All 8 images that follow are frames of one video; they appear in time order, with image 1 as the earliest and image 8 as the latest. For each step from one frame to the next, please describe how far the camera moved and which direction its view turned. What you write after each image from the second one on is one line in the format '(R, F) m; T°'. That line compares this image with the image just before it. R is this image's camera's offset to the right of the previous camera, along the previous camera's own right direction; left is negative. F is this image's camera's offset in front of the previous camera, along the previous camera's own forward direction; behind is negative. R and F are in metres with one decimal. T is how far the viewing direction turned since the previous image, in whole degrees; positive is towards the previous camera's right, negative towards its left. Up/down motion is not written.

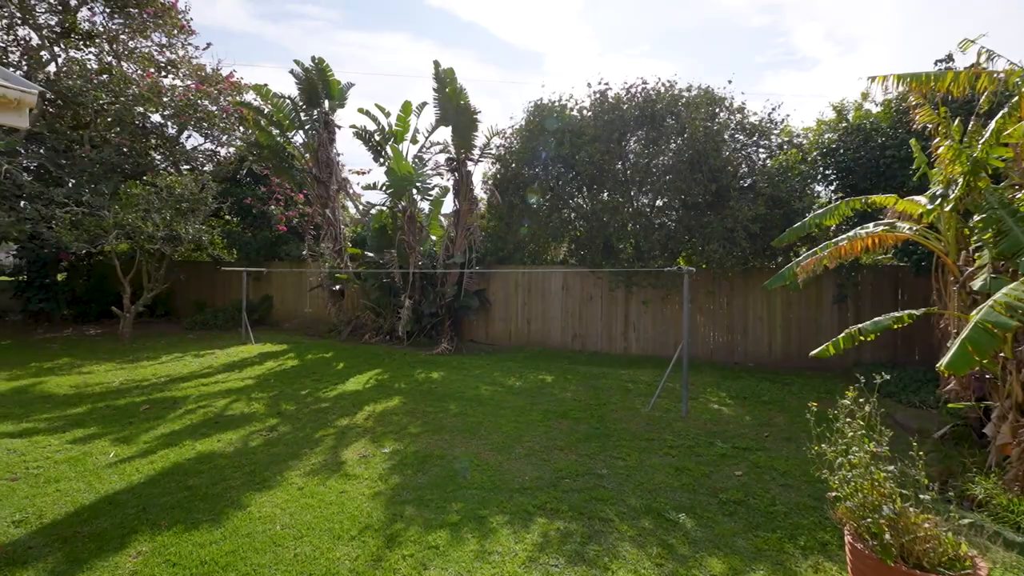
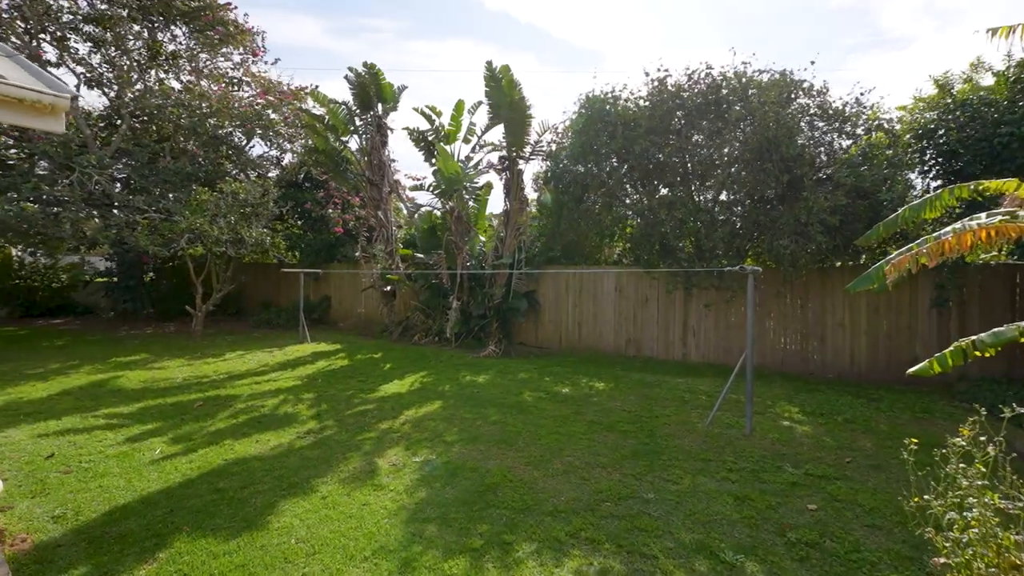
(+0.2, +0.3) m; -7°
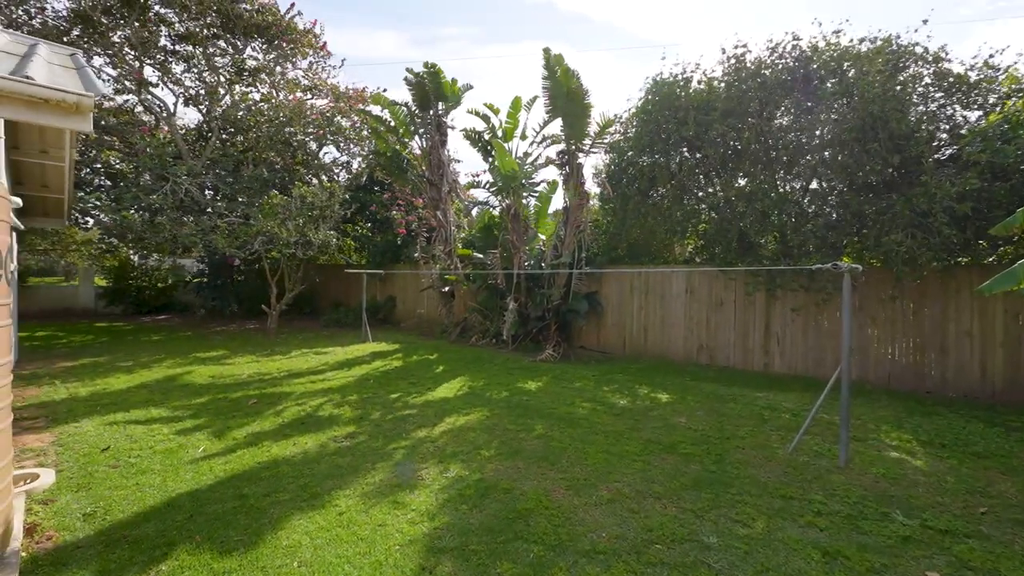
(+0.3, +0.4) m; -9°
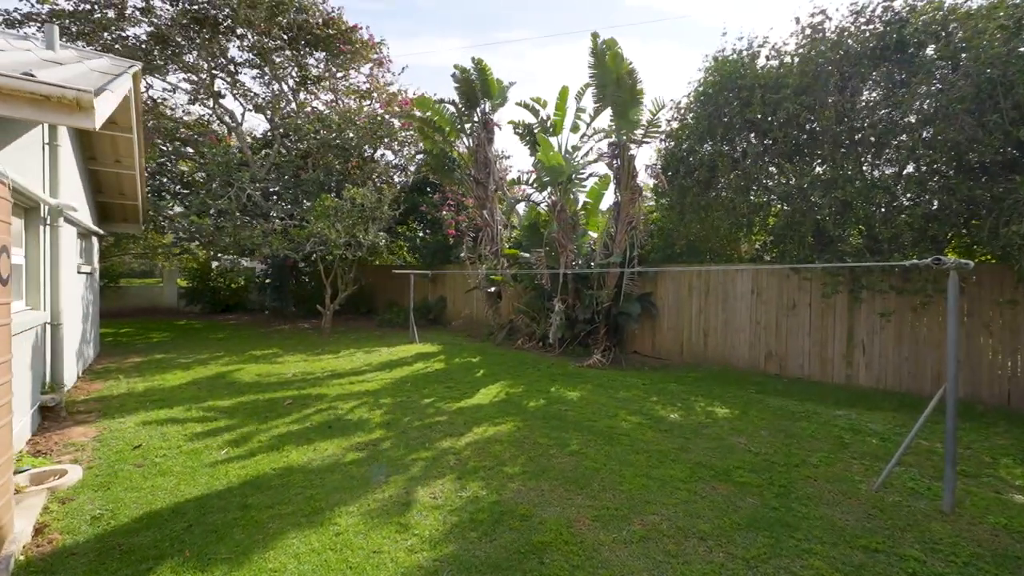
(+0.3, +0.4) m; -8°
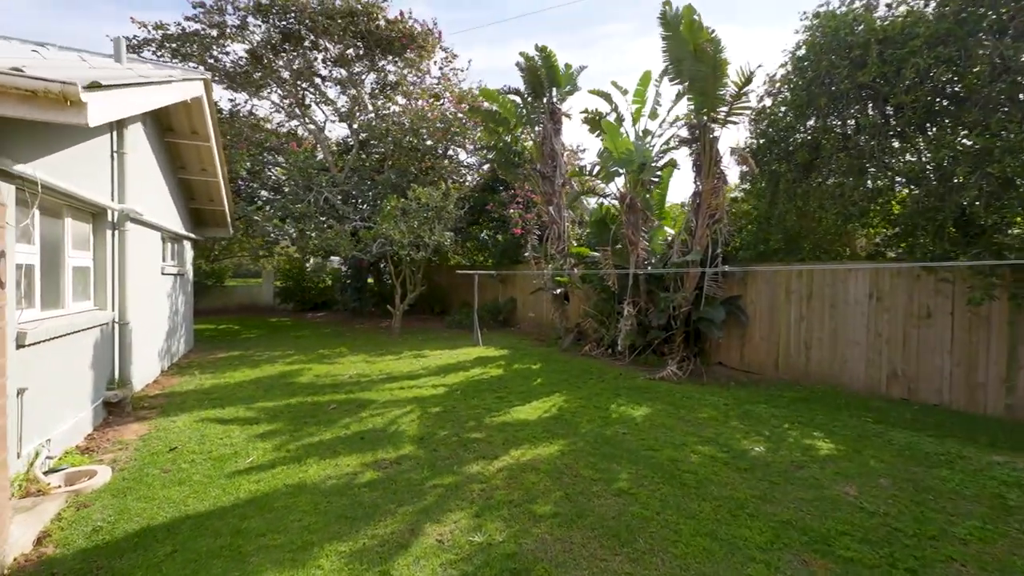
(+0.4, +0.7) m; -11°
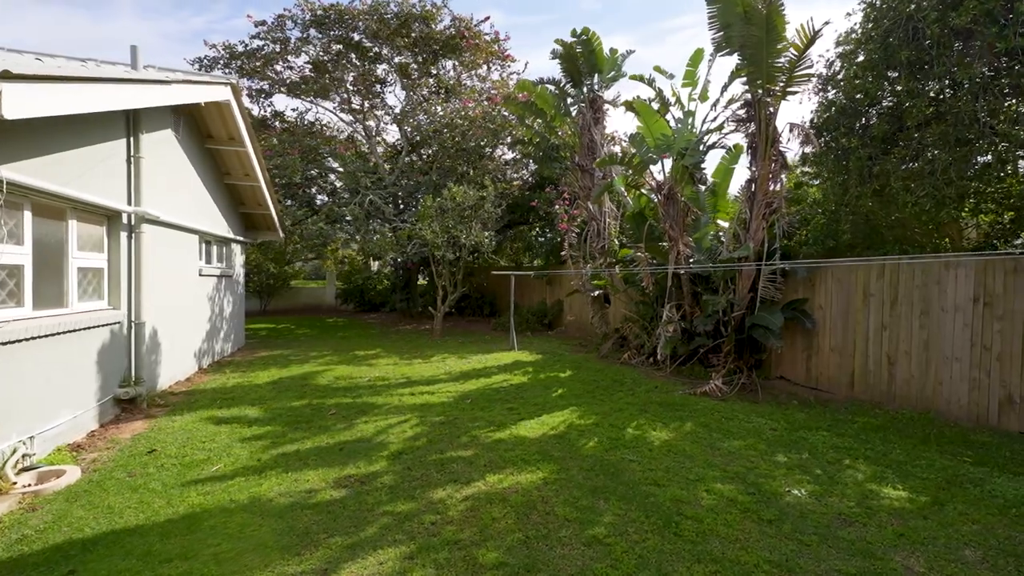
(+0.8, +0.6) m; -9°
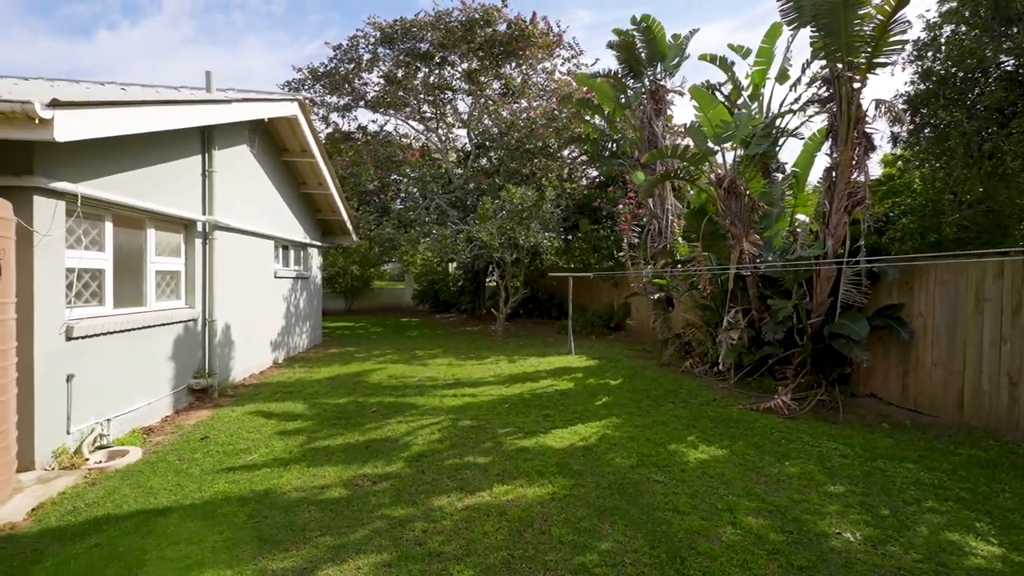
(+0.6, +0.2) m; -11°
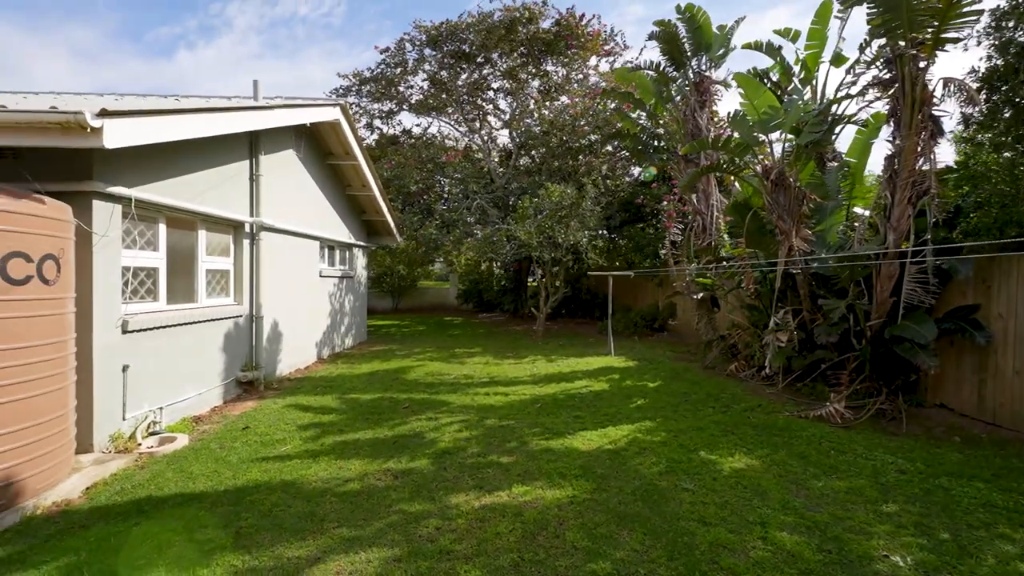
(+0.2, +0.1) m; -6°
